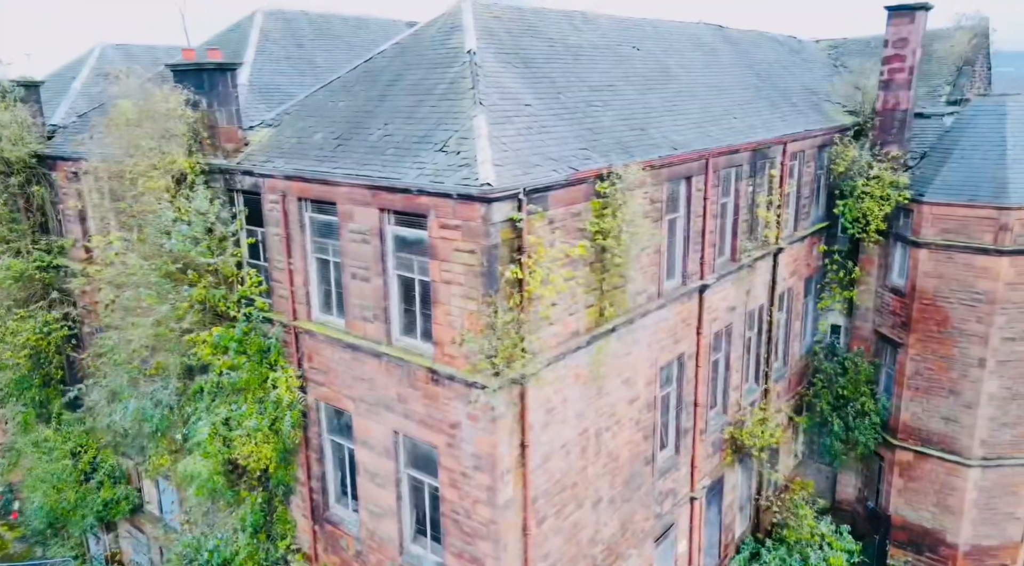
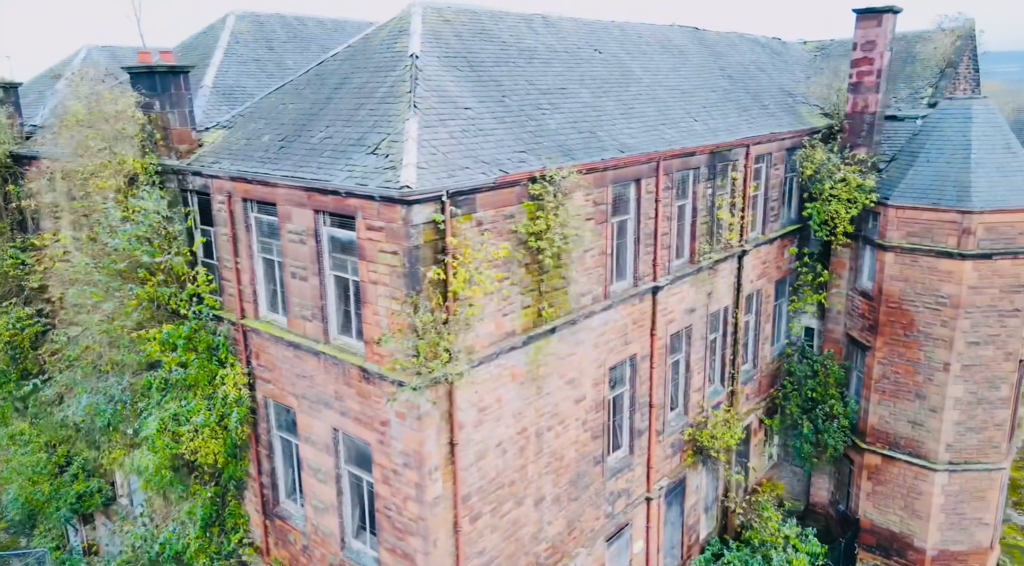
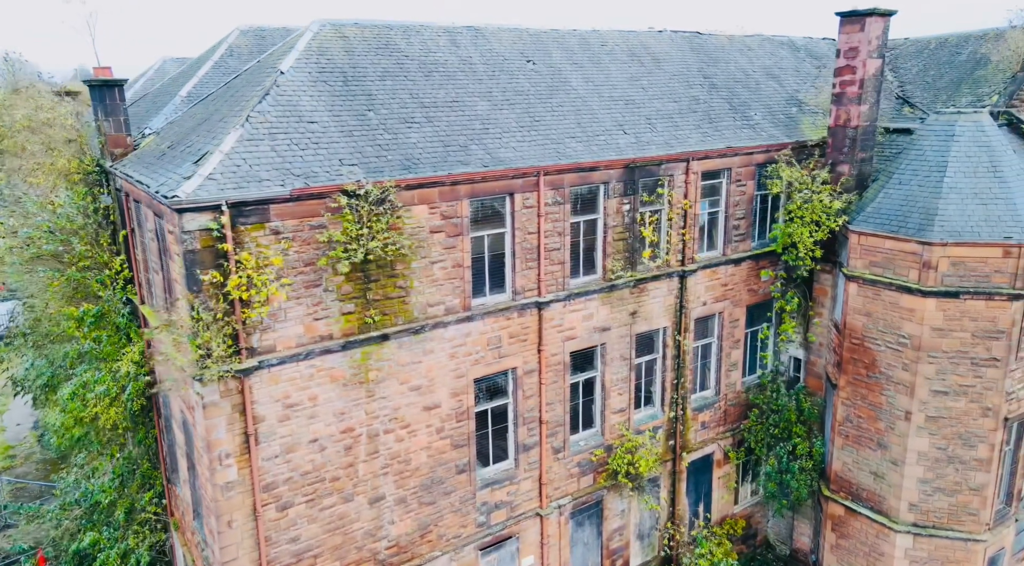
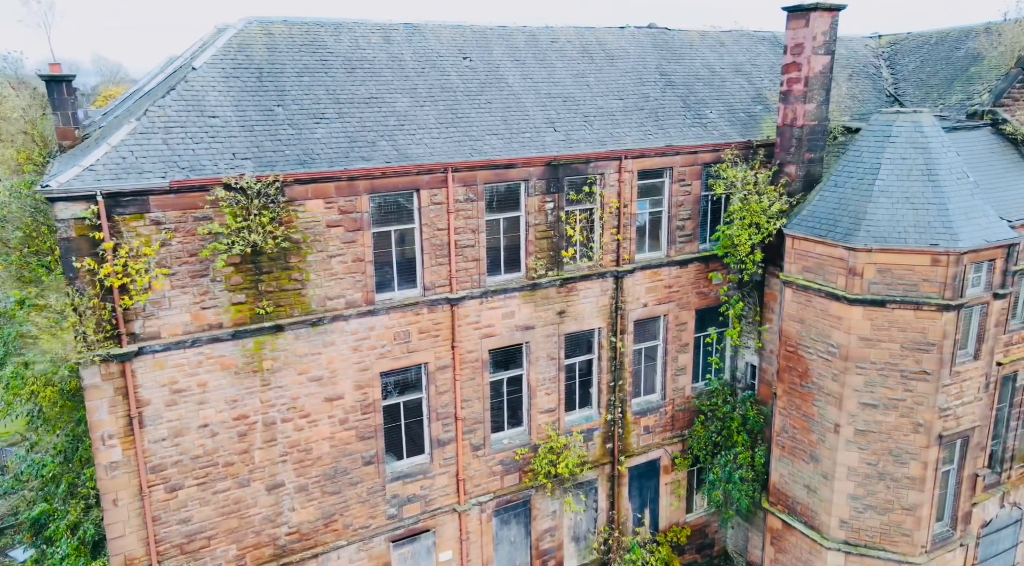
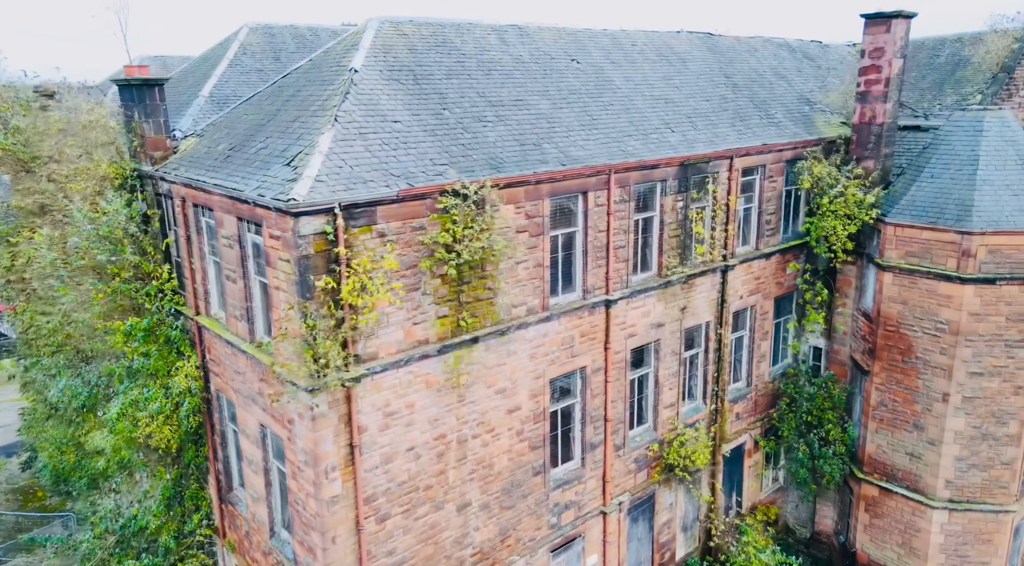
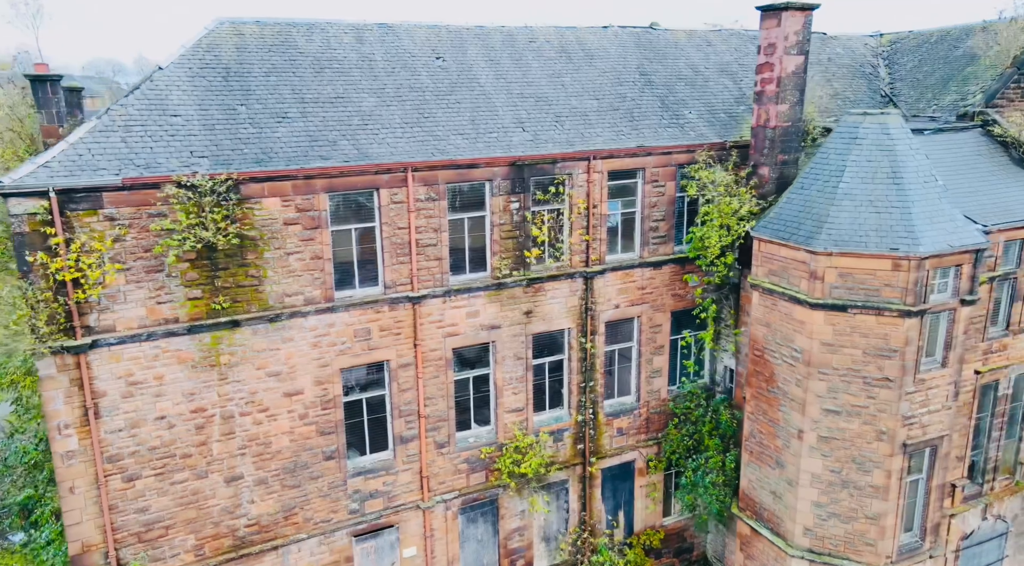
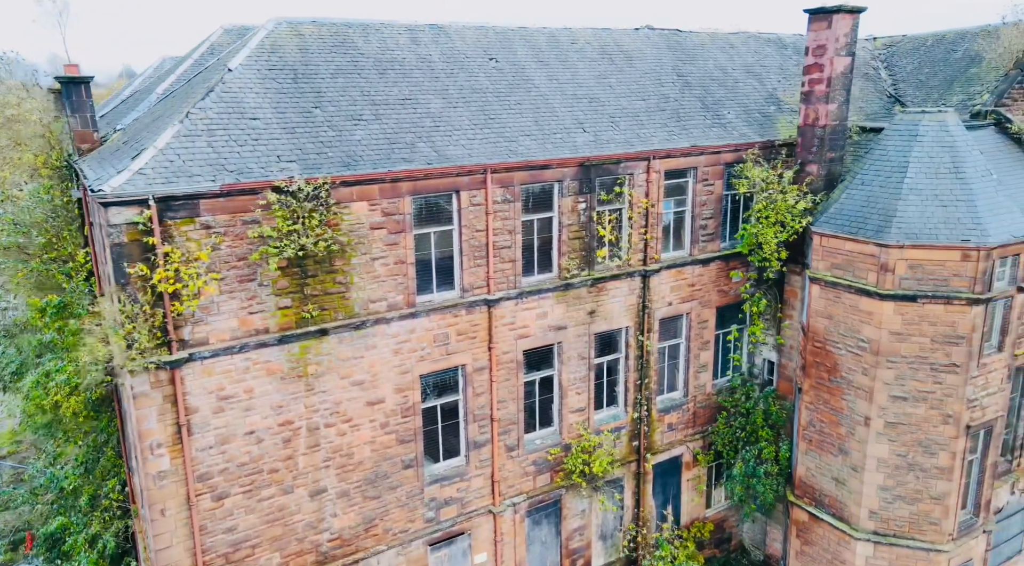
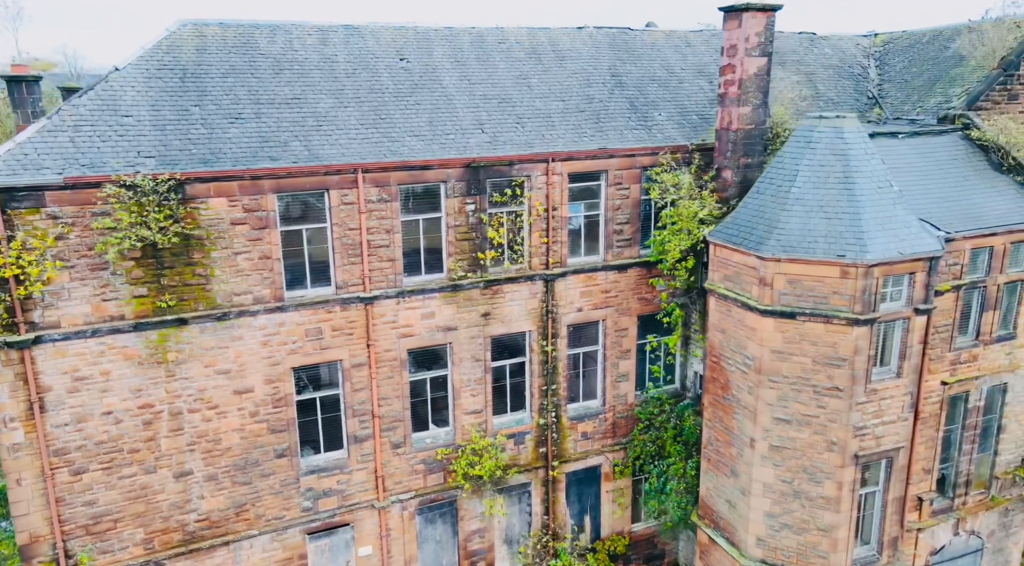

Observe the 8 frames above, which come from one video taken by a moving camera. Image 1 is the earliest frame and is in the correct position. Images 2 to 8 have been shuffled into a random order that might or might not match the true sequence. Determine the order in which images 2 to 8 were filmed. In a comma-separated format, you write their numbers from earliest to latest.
2, 5, 3, 7, 4, 6, 8
